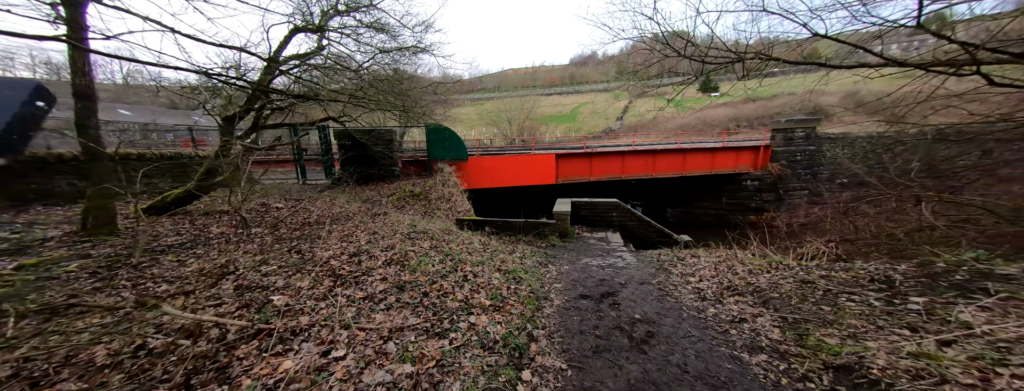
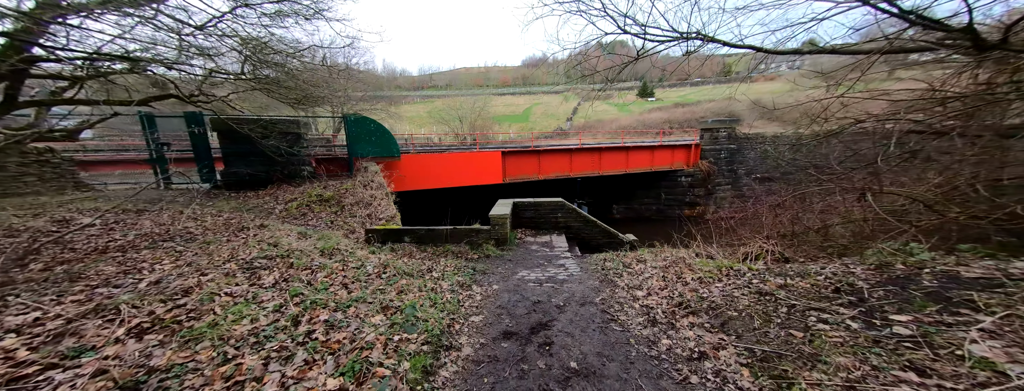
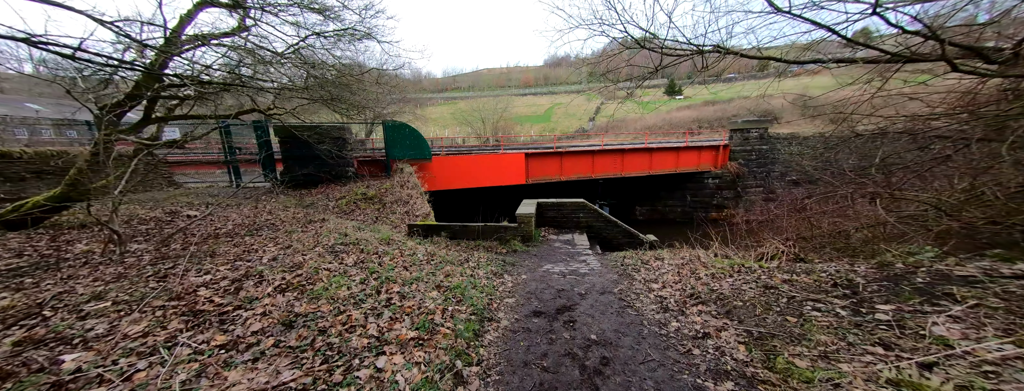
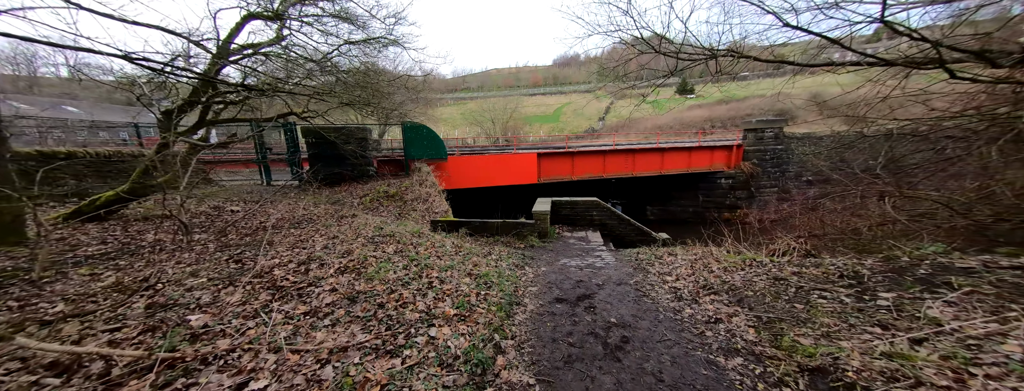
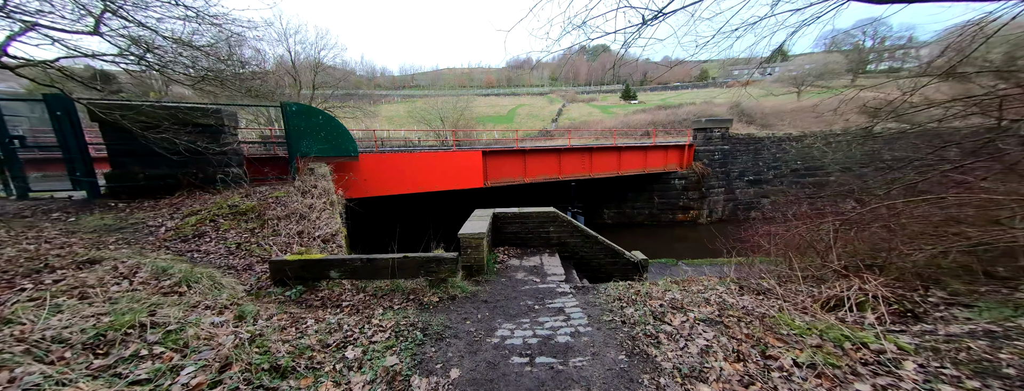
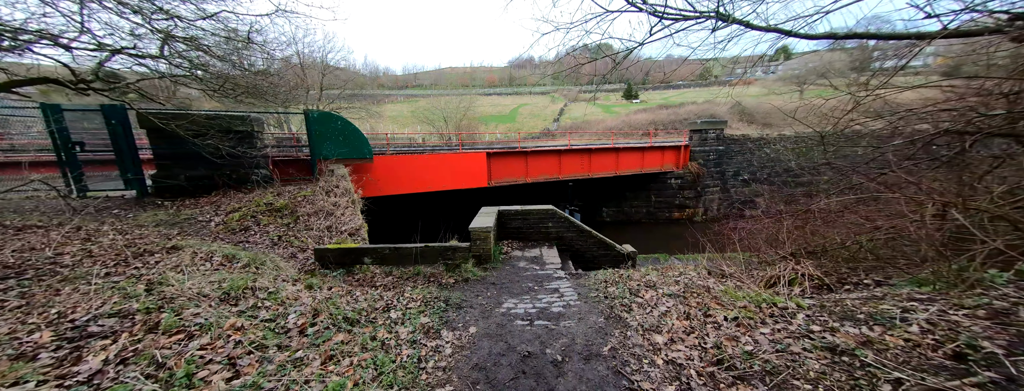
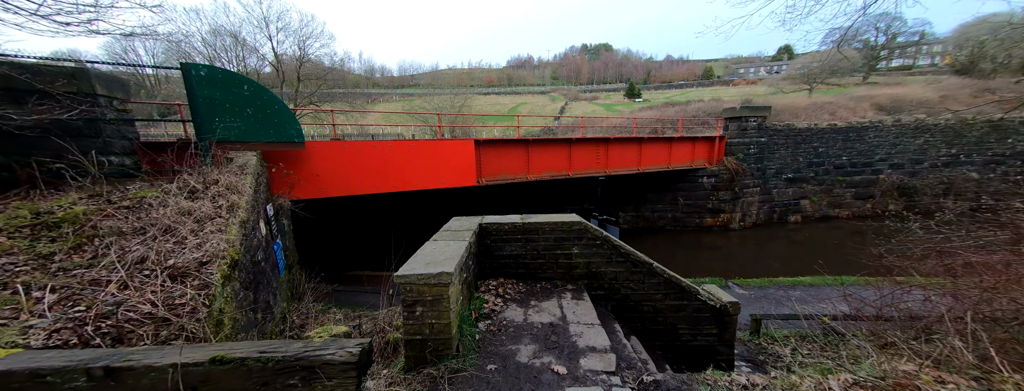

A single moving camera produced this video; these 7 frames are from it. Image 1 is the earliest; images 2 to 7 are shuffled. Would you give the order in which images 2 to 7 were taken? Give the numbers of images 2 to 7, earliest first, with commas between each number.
4, 3, 2, 6, 5, 7
